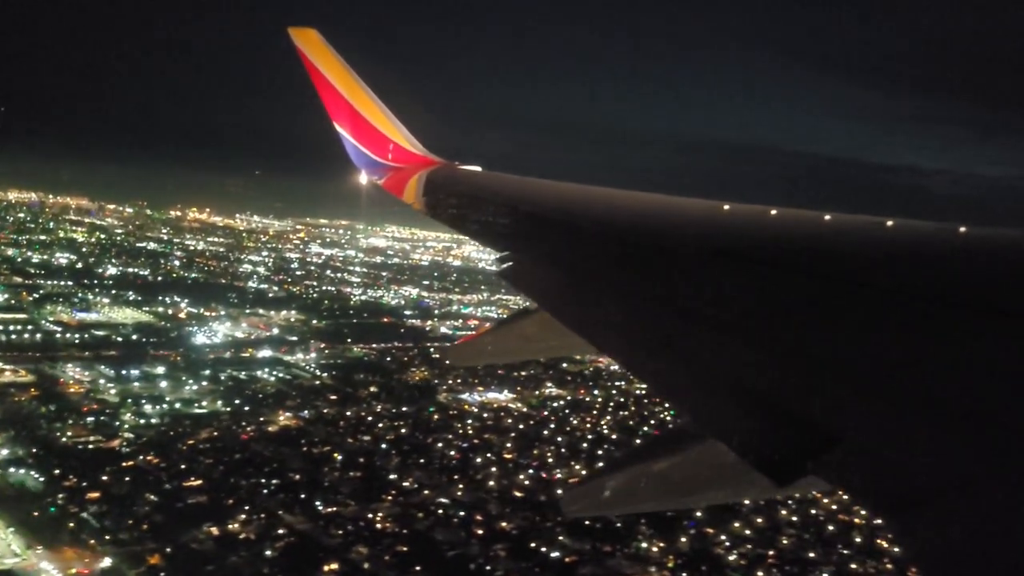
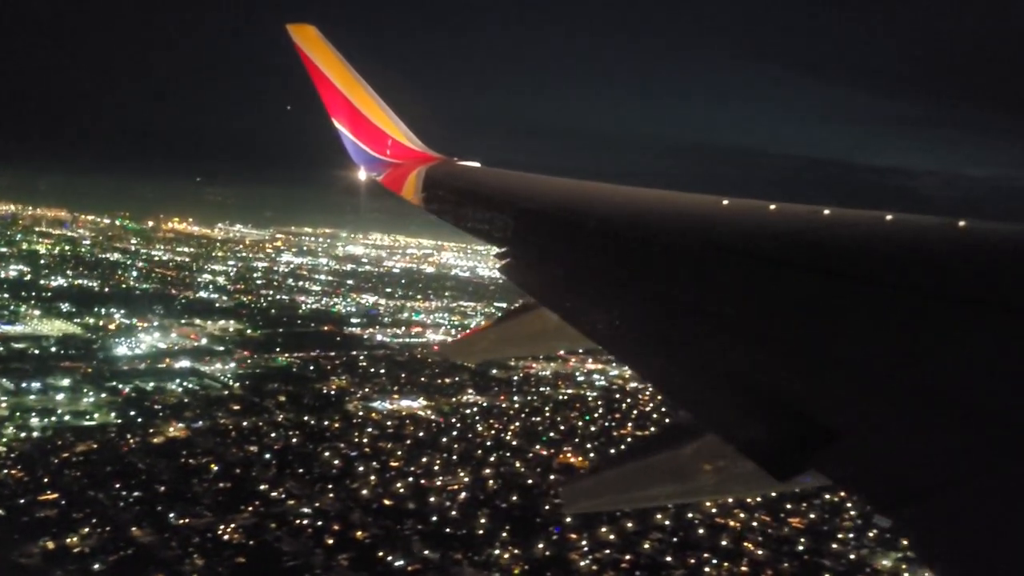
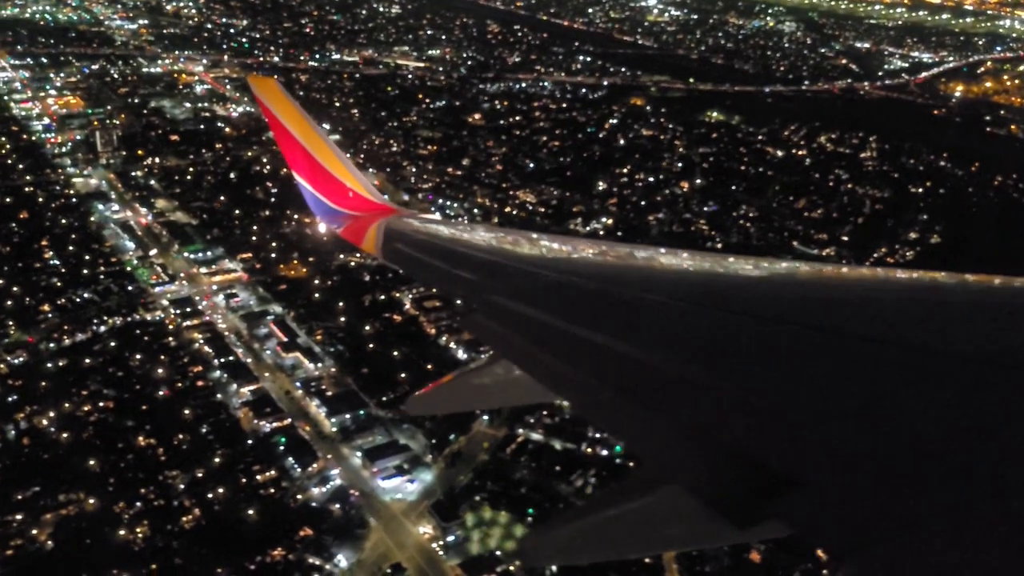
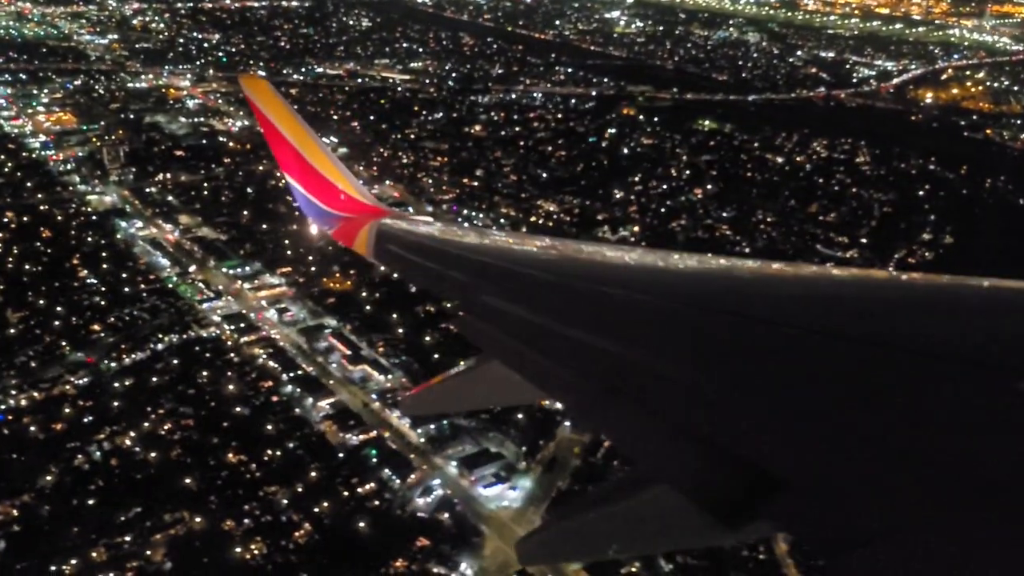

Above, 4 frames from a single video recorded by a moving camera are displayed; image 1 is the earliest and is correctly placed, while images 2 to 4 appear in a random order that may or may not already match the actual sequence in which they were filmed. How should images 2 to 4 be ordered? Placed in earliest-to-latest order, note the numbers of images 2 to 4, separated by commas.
2, 4, 3
